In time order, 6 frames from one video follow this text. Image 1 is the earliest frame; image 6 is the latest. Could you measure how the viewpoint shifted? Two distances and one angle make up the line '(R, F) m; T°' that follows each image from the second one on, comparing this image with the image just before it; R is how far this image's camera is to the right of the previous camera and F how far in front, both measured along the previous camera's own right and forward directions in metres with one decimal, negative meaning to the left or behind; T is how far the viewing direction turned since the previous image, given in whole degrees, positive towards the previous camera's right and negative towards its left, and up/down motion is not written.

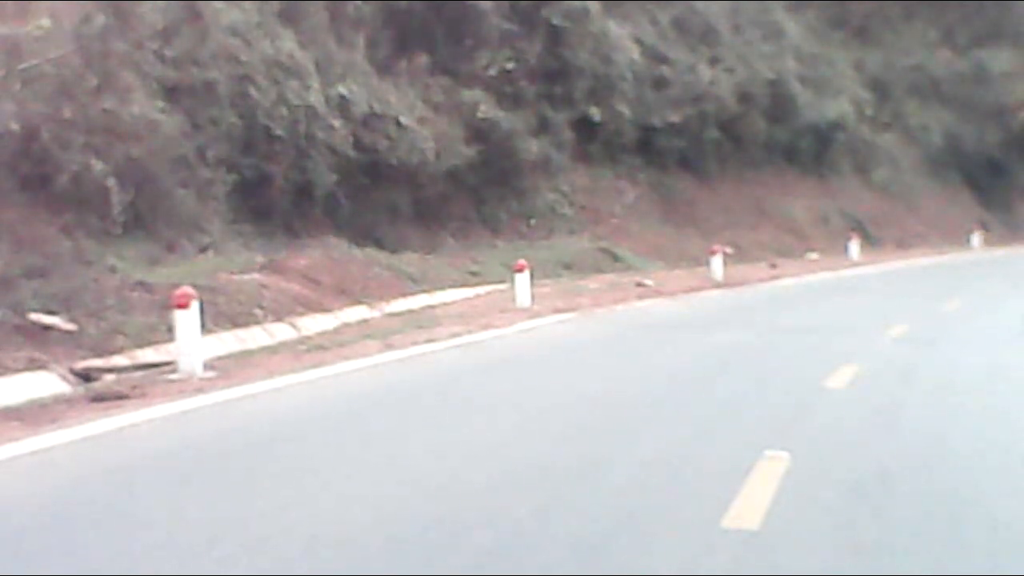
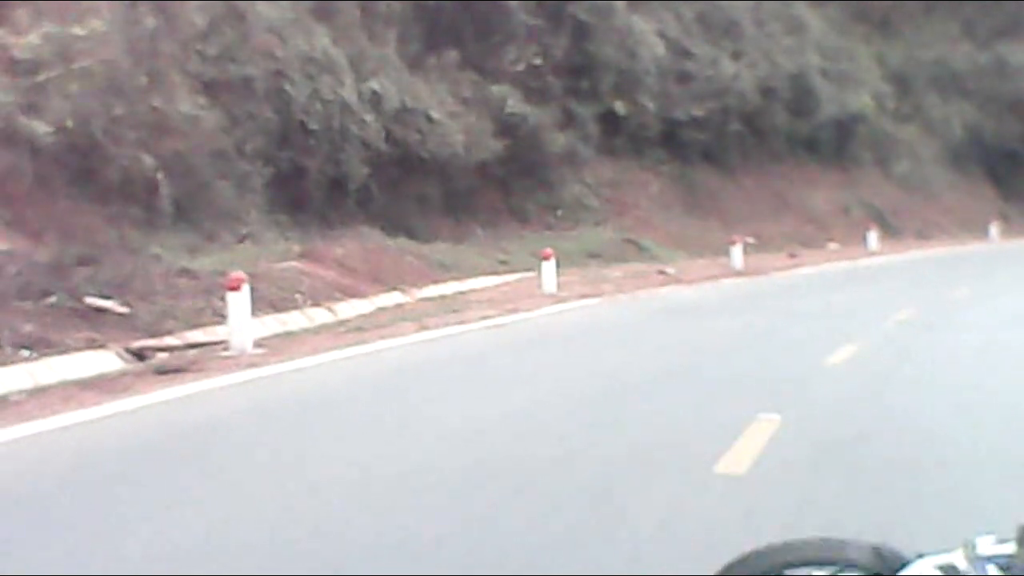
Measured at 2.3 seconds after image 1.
(0.0, -1.0) m; -1°
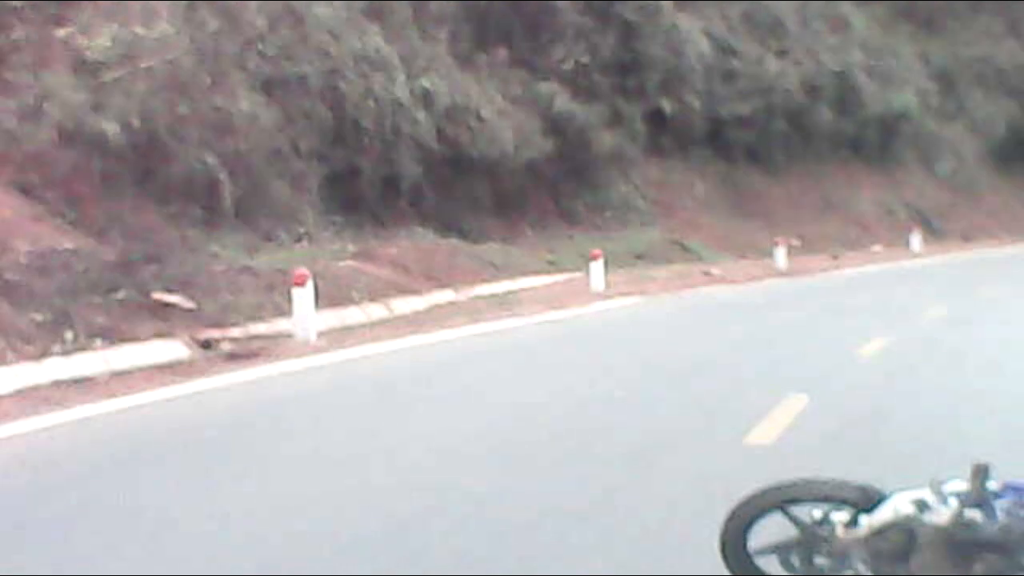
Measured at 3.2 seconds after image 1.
(0.0, -0.8) m; -1°
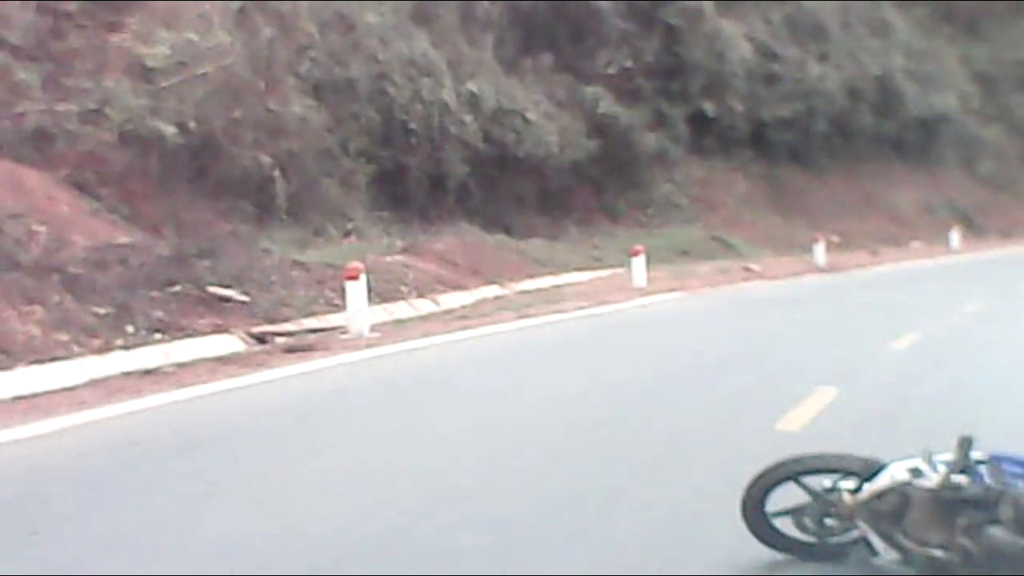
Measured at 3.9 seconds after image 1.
(0.0, -0.6) m; -1°
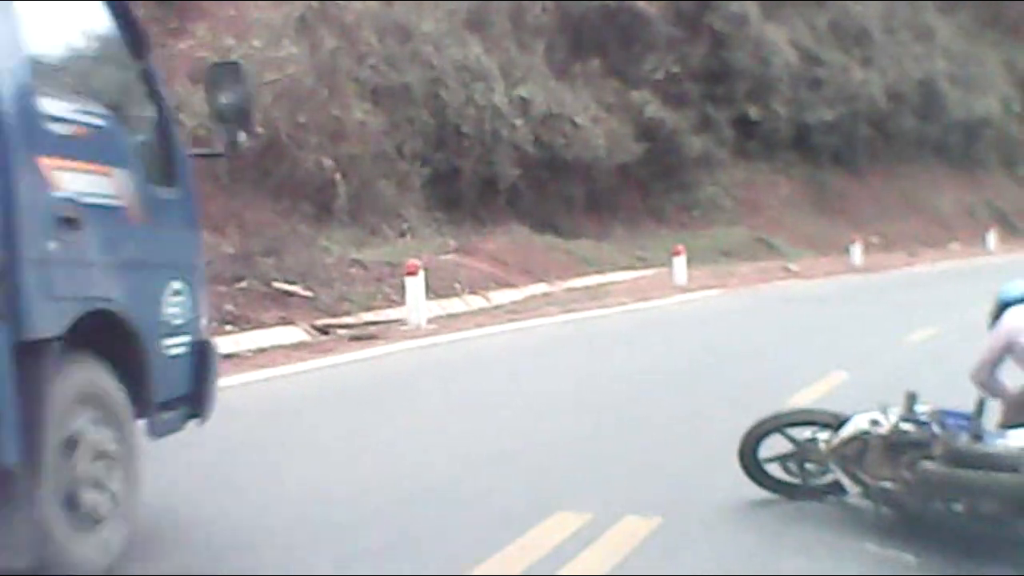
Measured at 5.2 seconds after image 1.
(0.0, -1.2) m; -1°
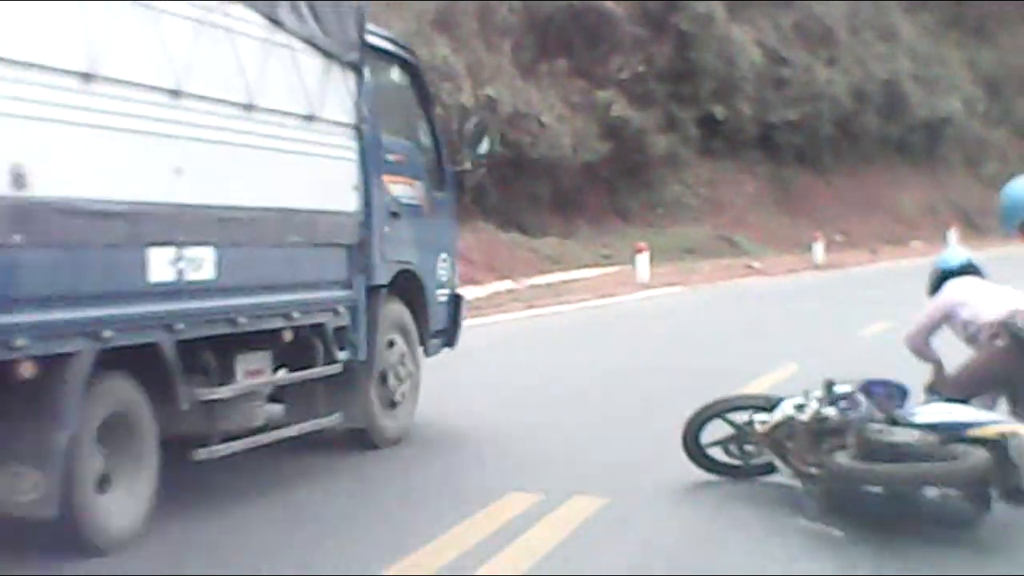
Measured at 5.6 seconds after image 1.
(0.0, -0.4) m; +1°
